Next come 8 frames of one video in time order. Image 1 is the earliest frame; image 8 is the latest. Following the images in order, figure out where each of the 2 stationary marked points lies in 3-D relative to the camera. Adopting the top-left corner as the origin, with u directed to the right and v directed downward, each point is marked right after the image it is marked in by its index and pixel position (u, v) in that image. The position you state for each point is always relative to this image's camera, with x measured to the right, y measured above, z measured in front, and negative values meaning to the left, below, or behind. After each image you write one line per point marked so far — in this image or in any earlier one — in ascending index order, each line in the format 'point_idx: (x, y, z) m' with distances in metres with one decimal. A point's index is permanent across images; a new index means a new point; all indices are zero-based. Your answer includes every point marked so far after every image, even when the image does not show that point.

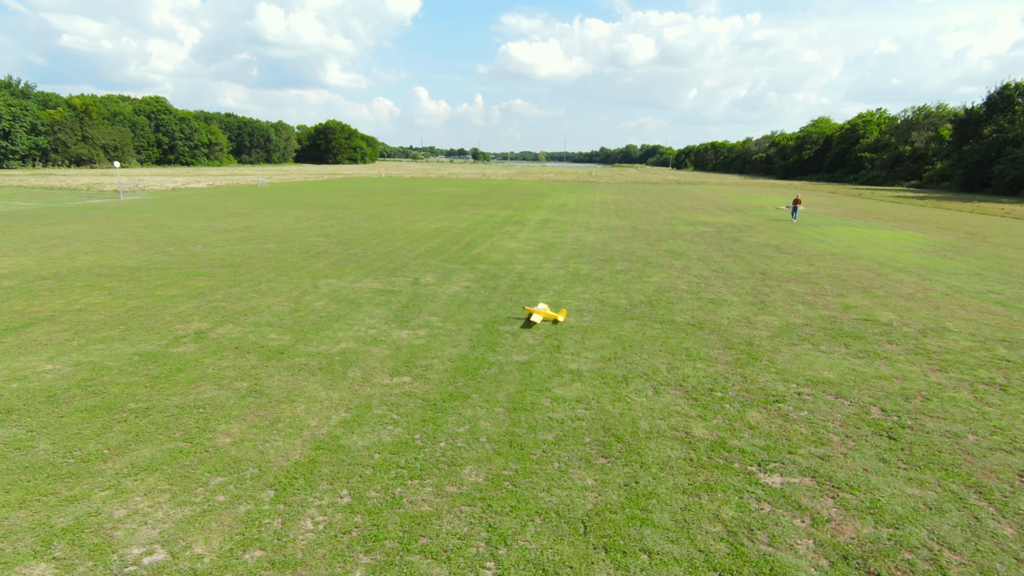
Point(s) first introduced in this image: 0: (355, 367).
0: (-1.8, -0.9, +6.7) m
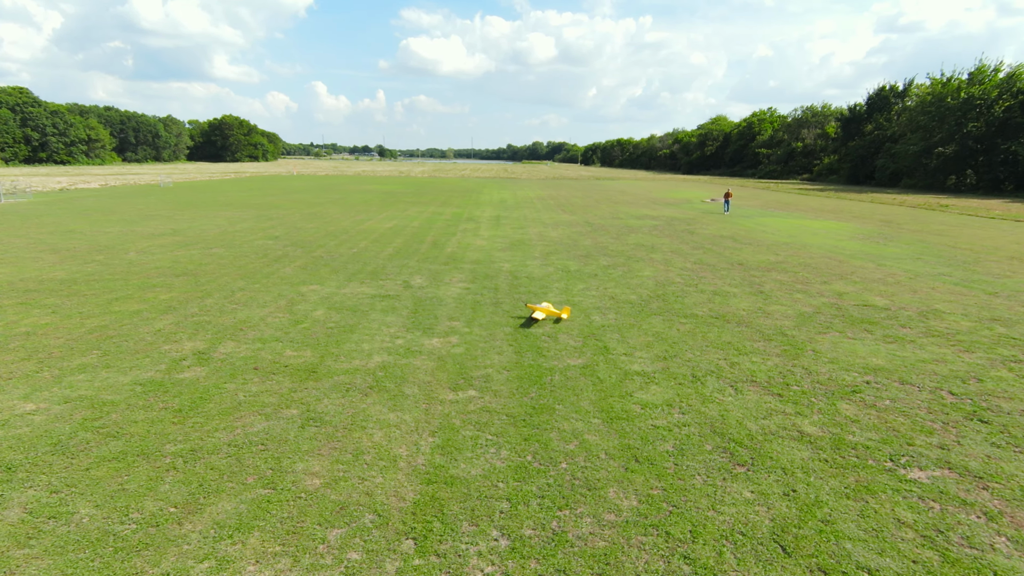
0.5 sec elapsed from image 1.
0: (-1.1, -1.0, +6.0) m
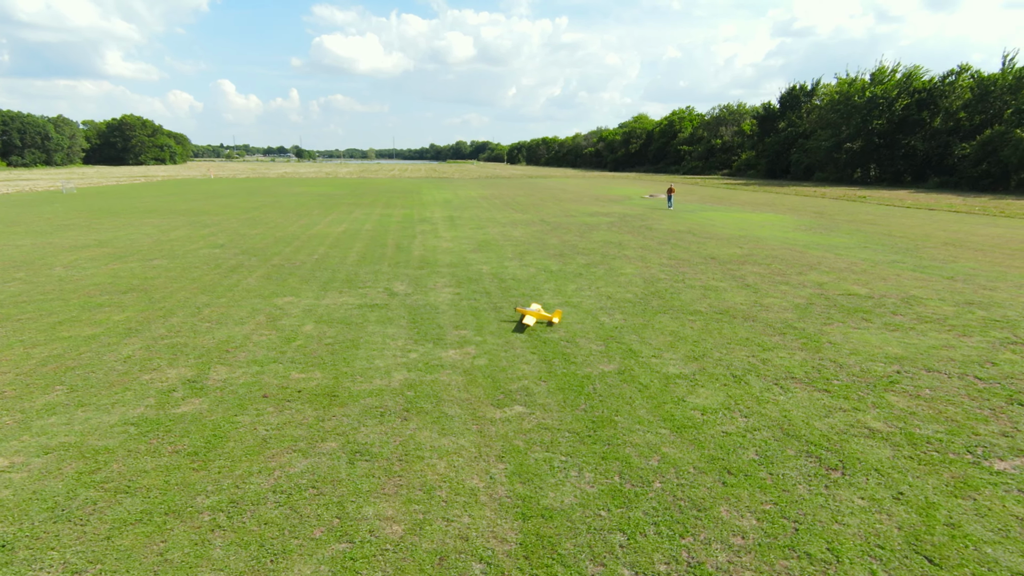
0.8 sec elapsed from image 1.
0: (-0.6, -1.1, +5.5) m
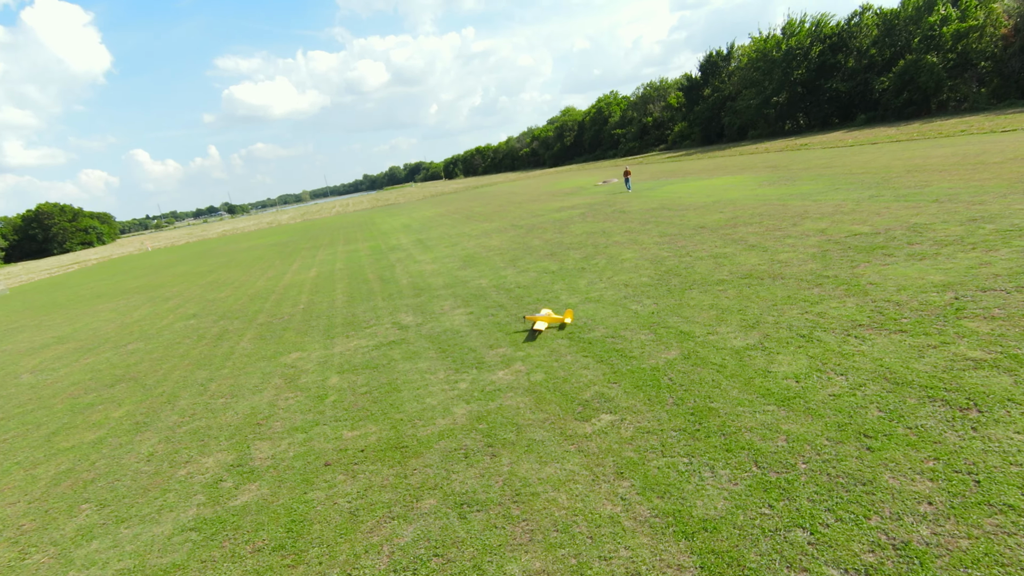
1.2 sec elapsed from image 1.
0: (+0.1, -1.2, +5.1) m
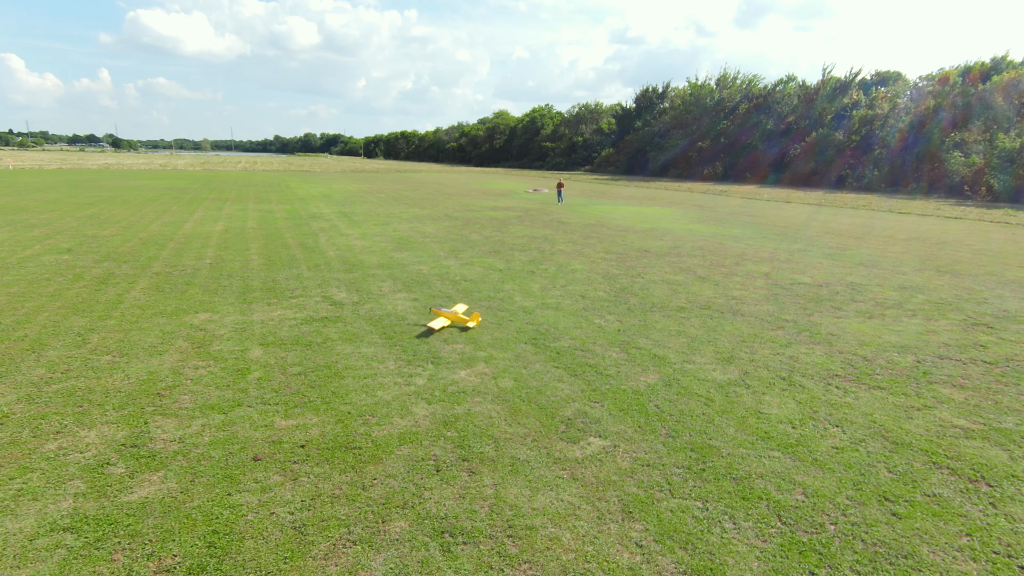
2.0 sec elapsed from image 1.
0: (0.0, -1.2, +4.4) m
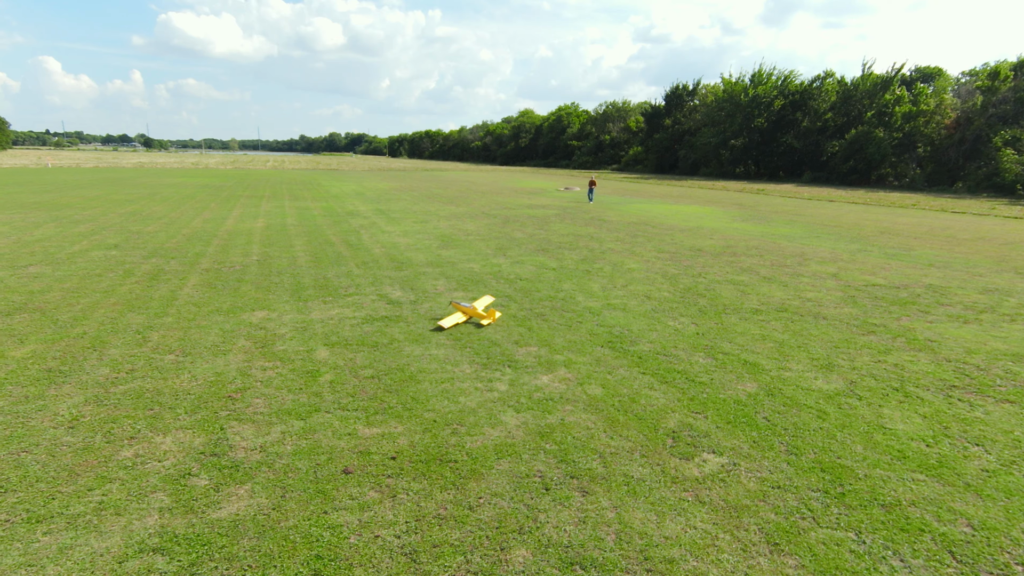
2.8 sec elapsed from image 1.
0: (+0.7, -1.2, +4.0) m
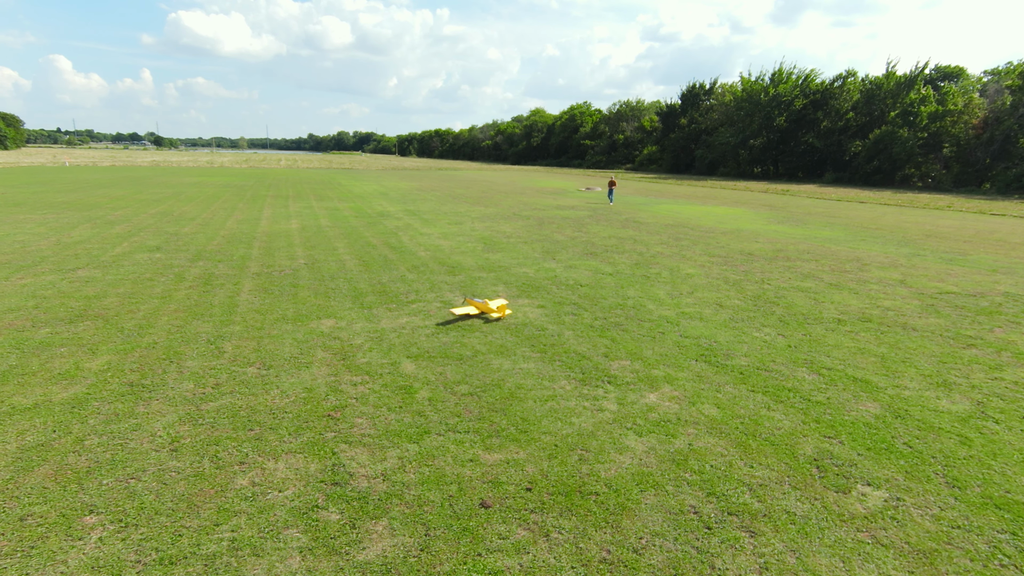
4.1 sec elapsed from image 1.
0: (+1.6, -1.3, +3.7) m
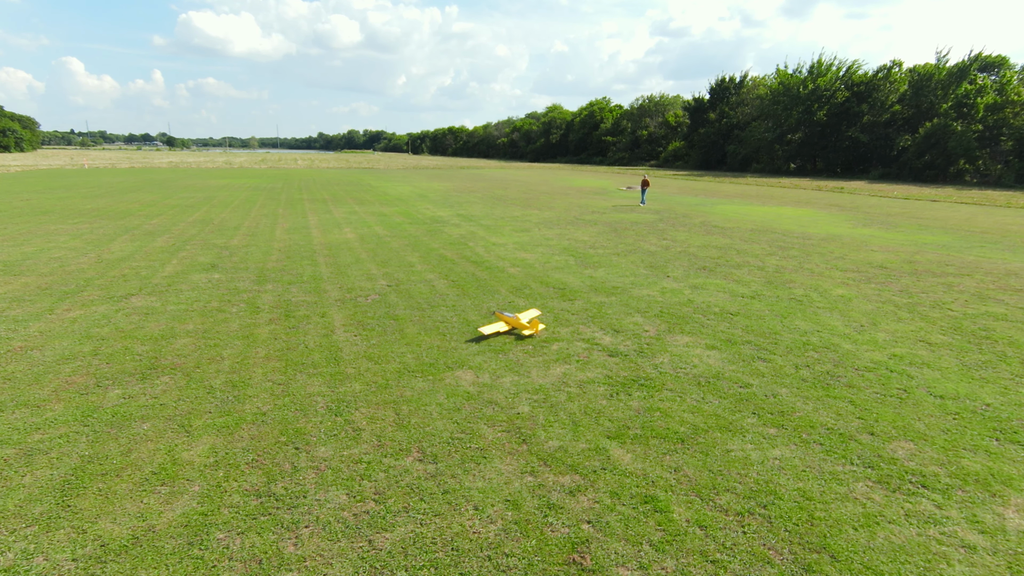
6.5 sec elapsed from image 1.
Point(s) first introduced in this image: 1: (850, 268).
0: (+3.4, -1.7, +2.1) m
1: (+6.4, +0.4, +11.0) m
